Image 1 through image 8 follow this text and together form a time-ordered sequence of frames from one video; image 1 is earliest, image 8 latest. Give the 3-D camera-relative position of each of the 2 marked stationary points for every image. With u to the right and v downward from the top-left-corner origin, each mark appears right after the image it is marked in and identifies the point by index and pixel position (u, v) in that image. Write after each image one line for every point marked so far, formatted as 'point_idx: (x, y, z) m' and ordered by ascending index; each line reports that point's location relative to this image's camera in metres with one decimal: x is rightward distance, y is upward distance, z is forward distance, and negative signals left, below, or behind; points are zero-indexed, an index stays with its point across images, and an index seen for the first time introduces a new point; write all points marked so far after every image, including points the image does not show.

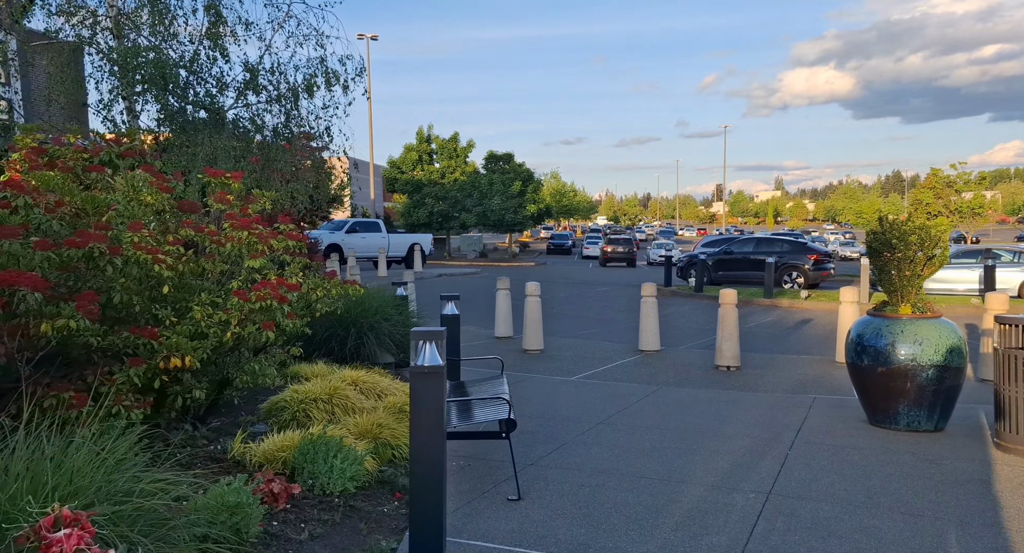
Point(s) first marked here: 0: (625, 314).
0: (+2.1, -0.7, +16.0) m
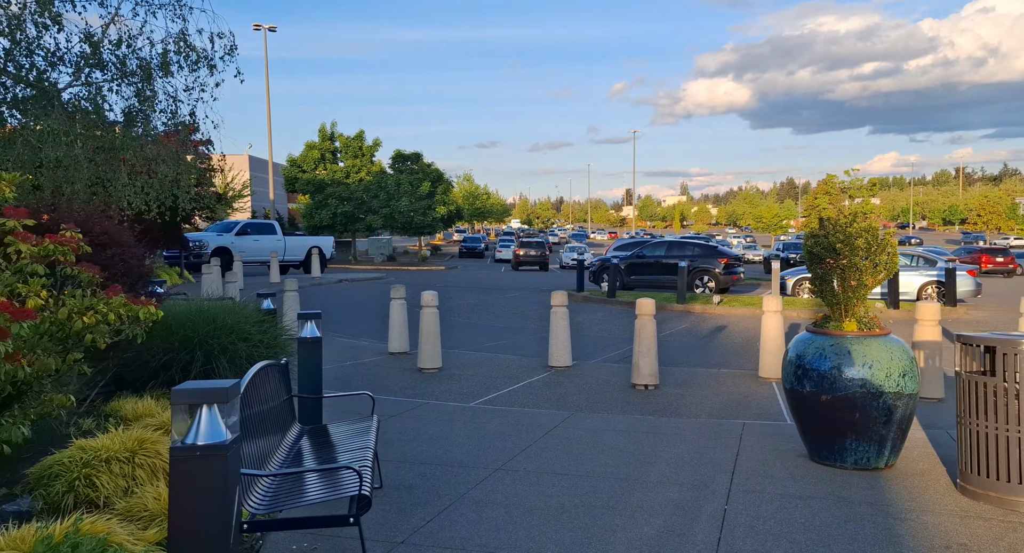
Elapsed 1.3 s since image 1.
0: (+0.4, -0.8, +14.8) m
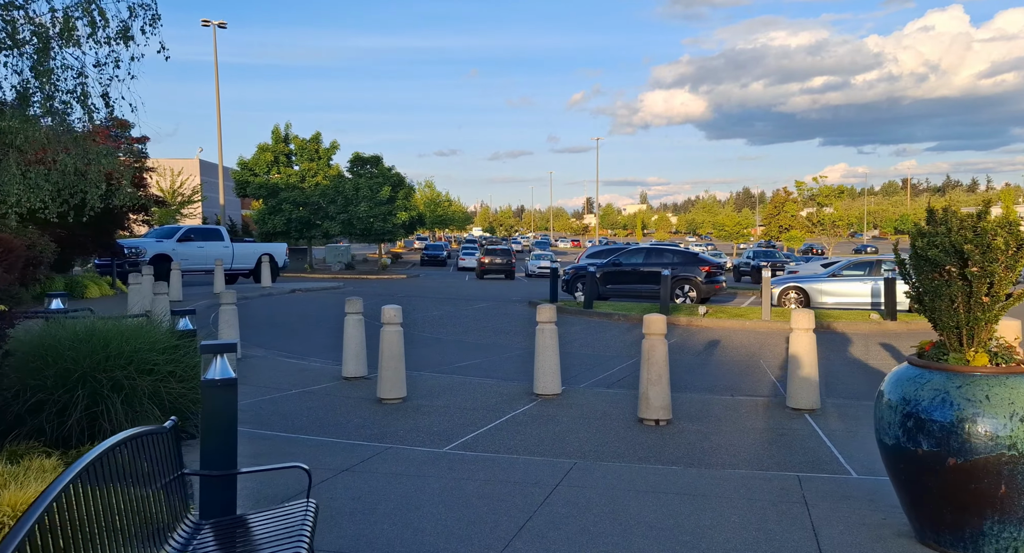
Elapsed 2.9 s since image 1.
0: (0.0, -1.0, +13.0) m
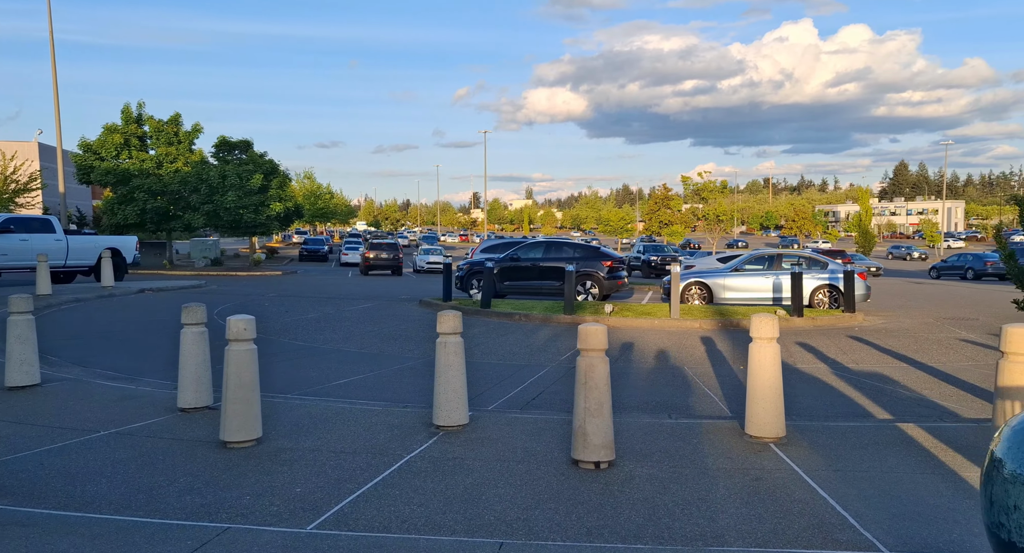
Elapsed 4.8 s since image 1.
0: (-1.4, -0.9, +10.9) m
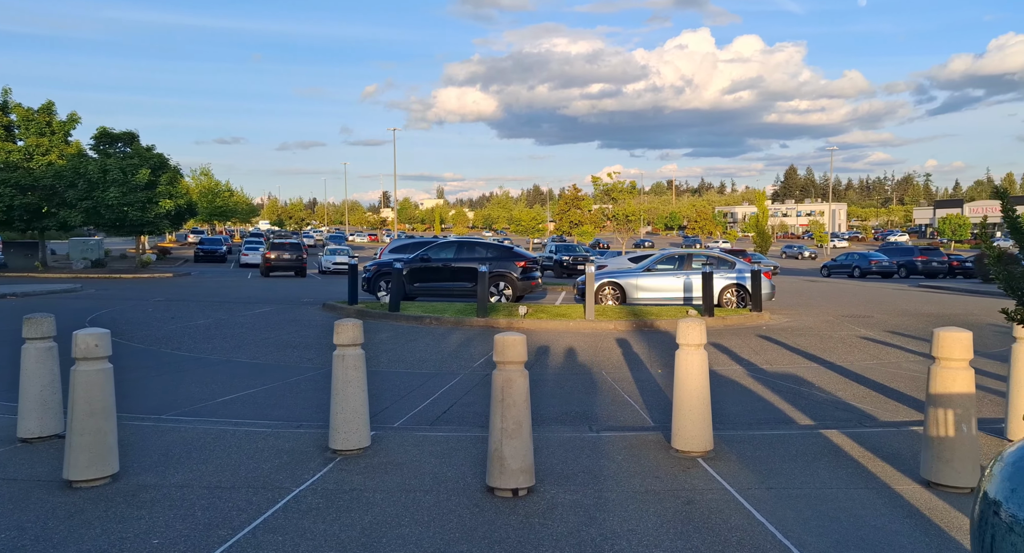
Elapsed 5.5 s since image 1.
0: (-2.5, -1.0, +9.9) m
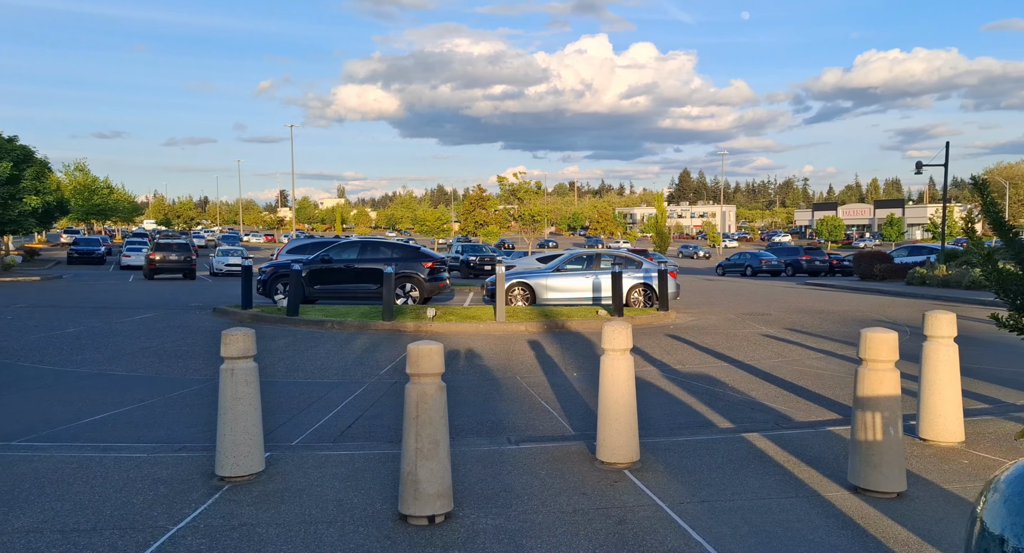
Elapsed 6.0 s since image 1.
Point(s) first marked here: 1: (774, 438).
0: (-3.4, -1.0, +9.0) m
1: (+2.7, -1.6, +8.8) m
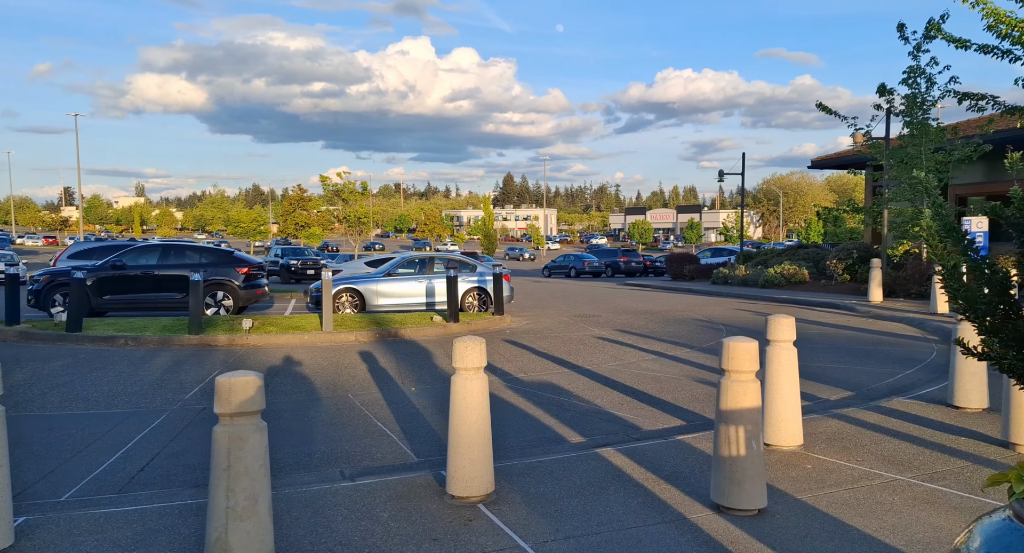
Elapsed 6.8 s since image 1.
0: (-4.9, -1.1, +7.2) m
1: (+1.1, -1.7, +8.3) m
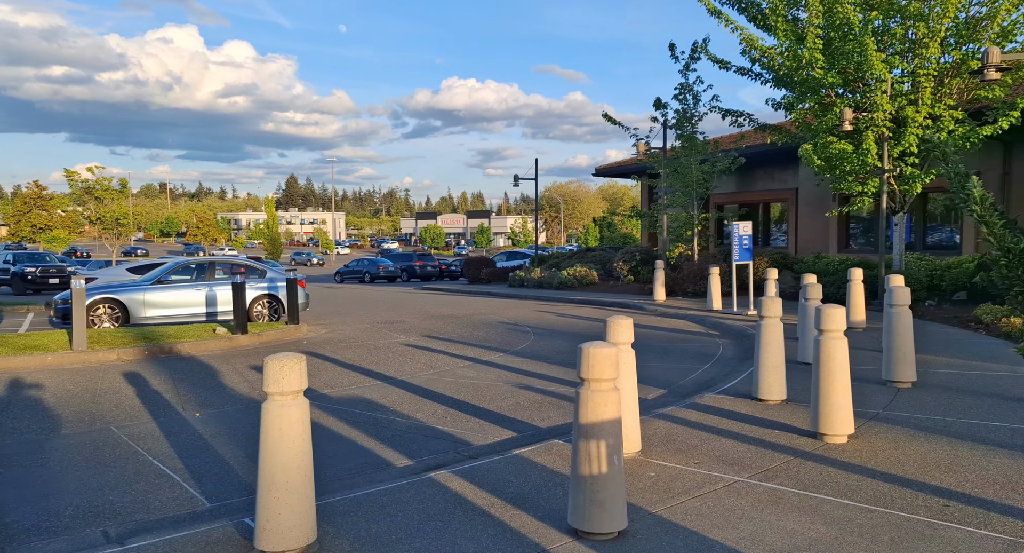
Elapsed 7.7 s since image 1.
0: (-6.0, -1.1, +4.7) m
1: (-0.4, -1.6, +7.2) m
